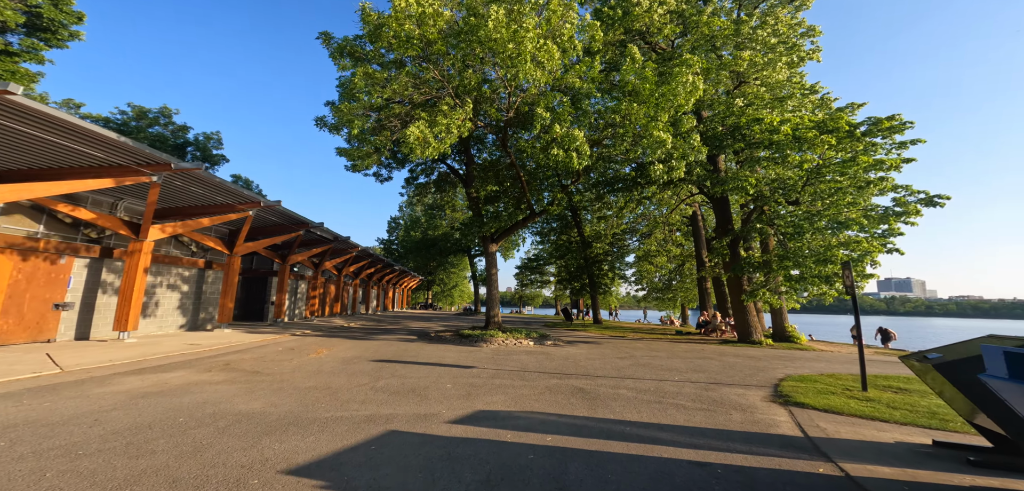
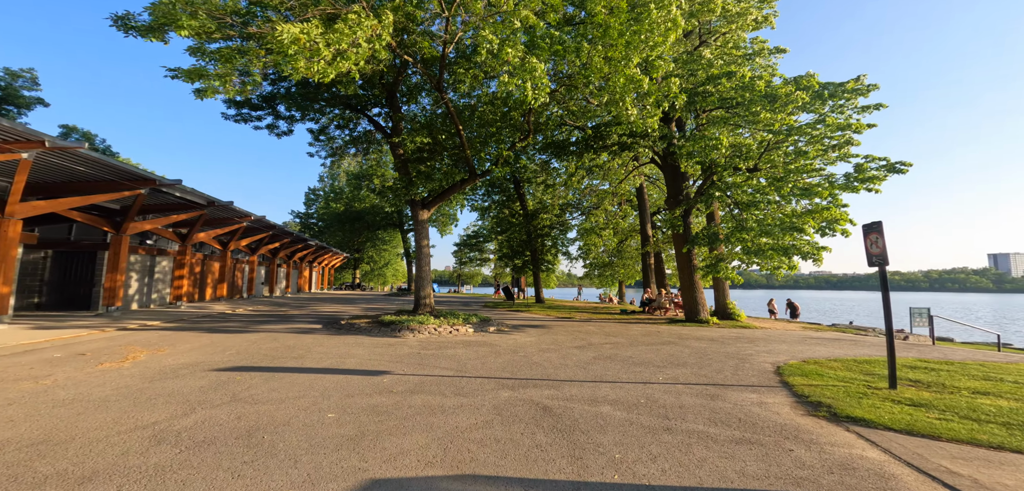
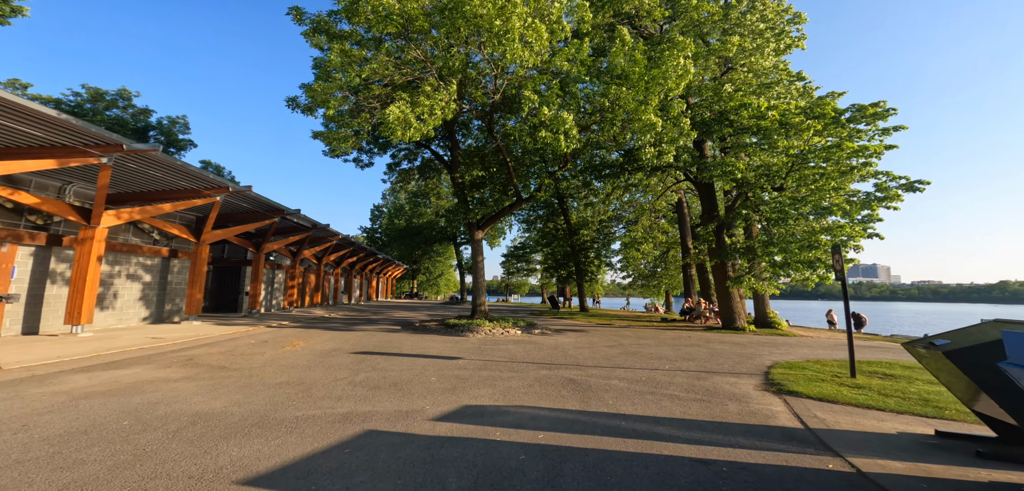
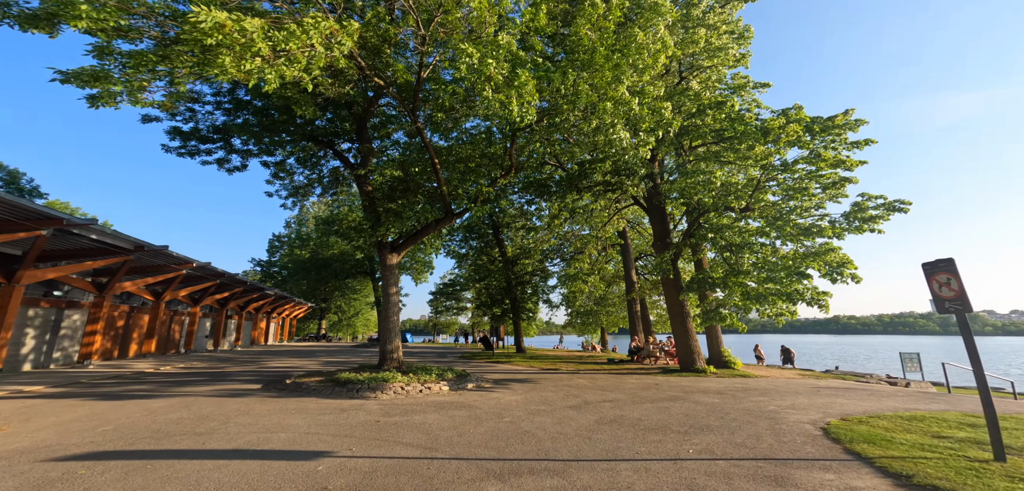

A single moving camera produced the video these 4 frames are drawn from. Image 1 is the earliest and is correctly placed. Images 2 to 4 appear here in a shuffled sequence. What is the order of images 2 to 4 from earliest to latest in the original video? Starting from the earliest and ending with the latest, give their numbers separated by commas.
3, 2, 4
